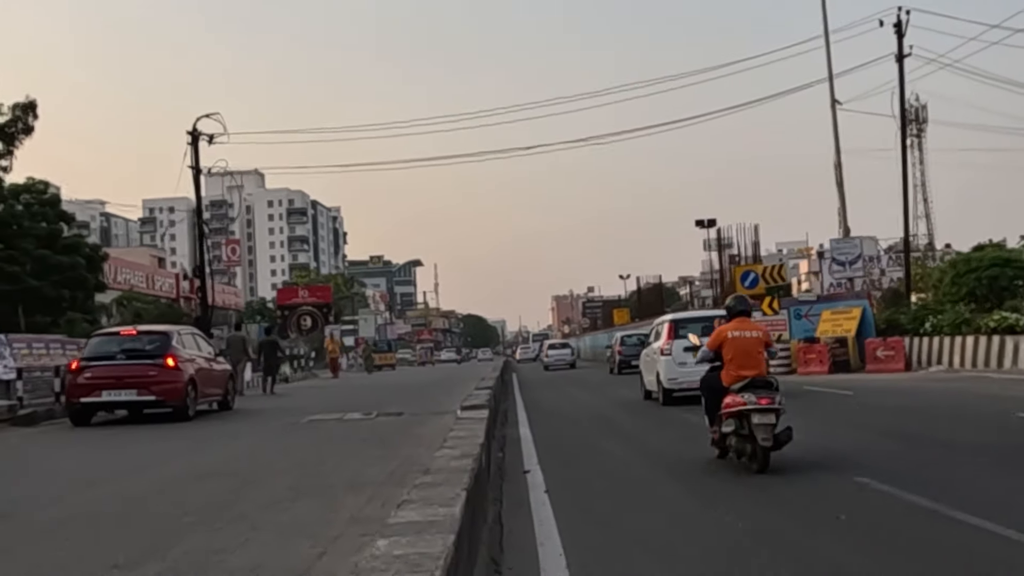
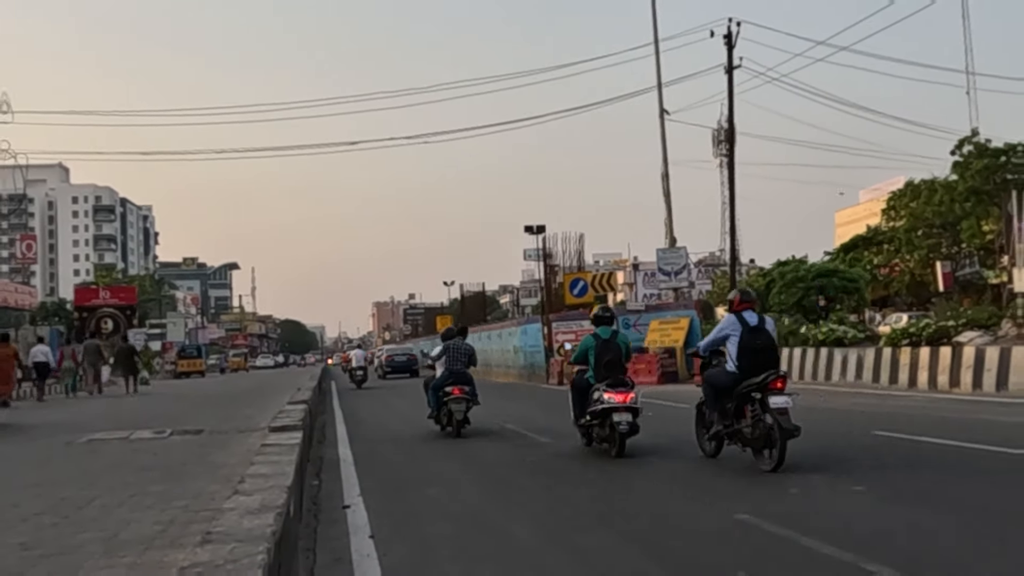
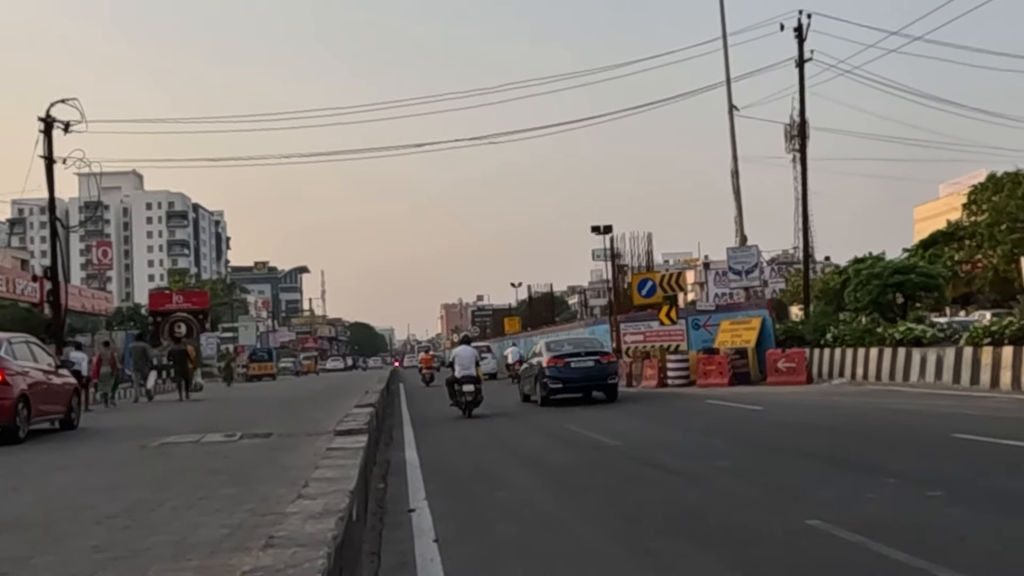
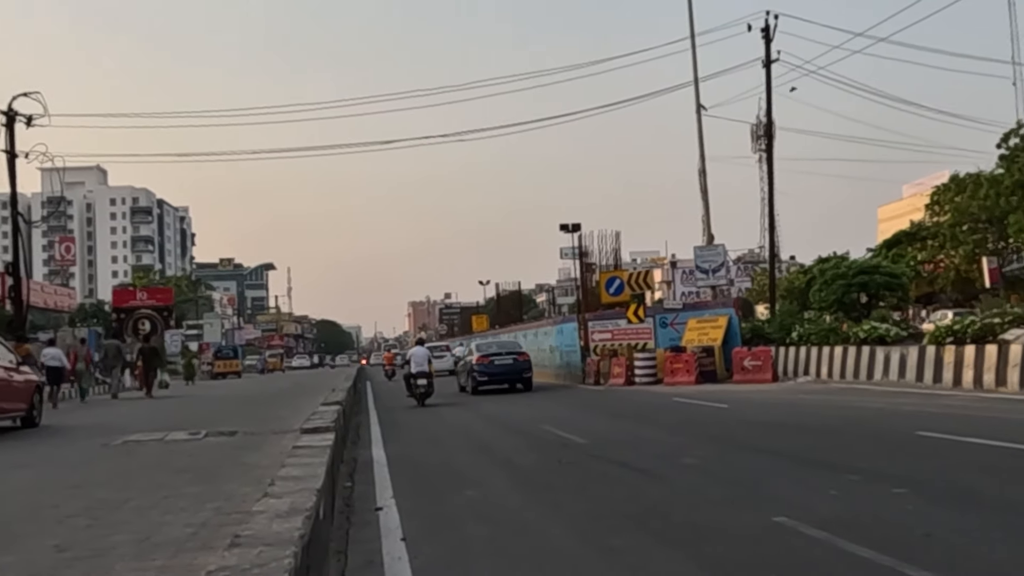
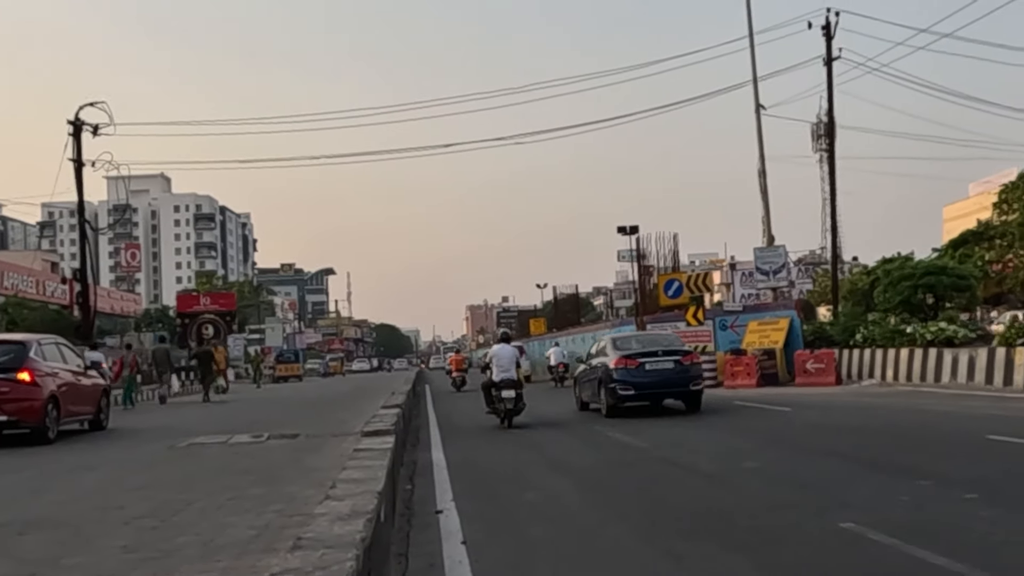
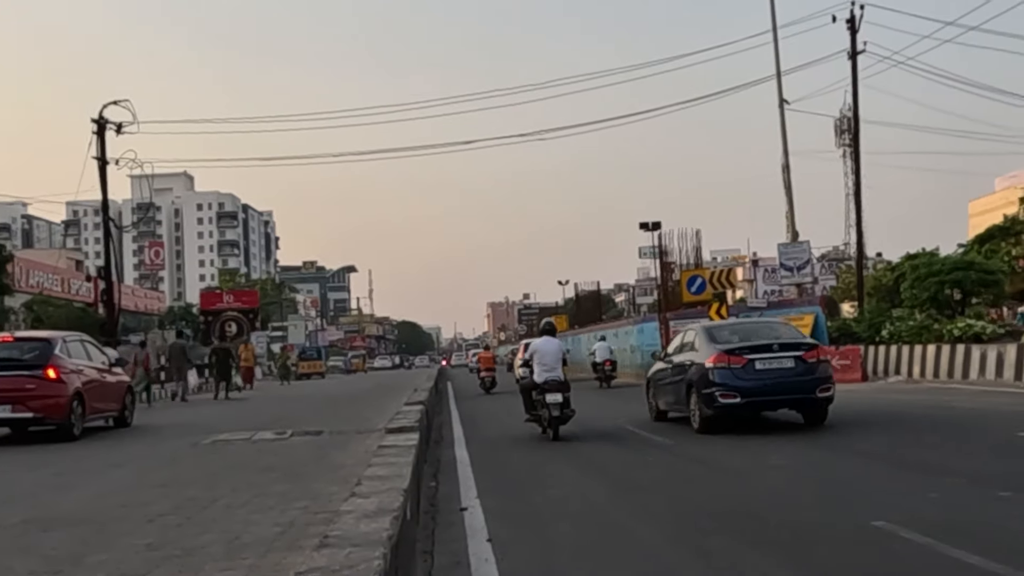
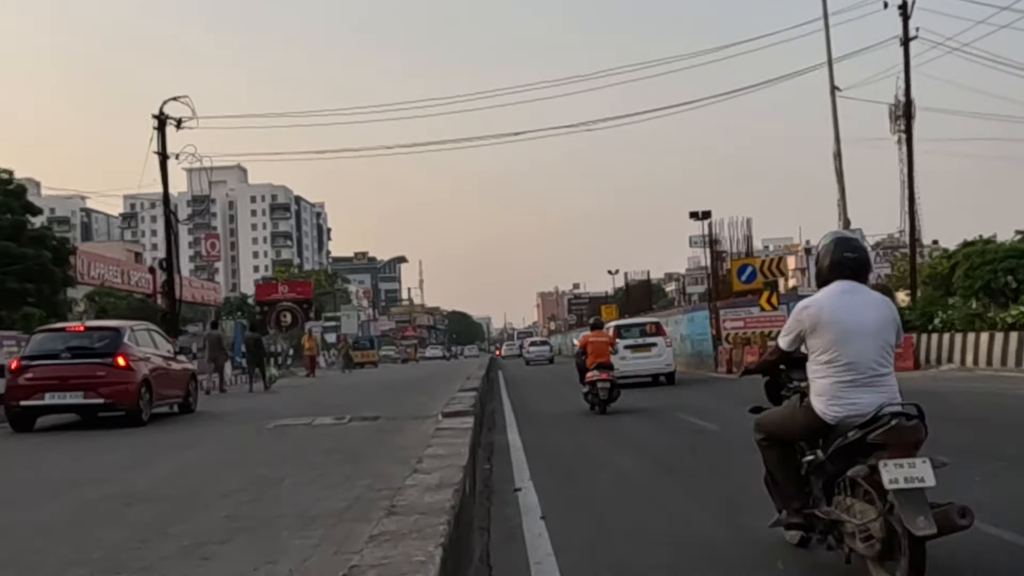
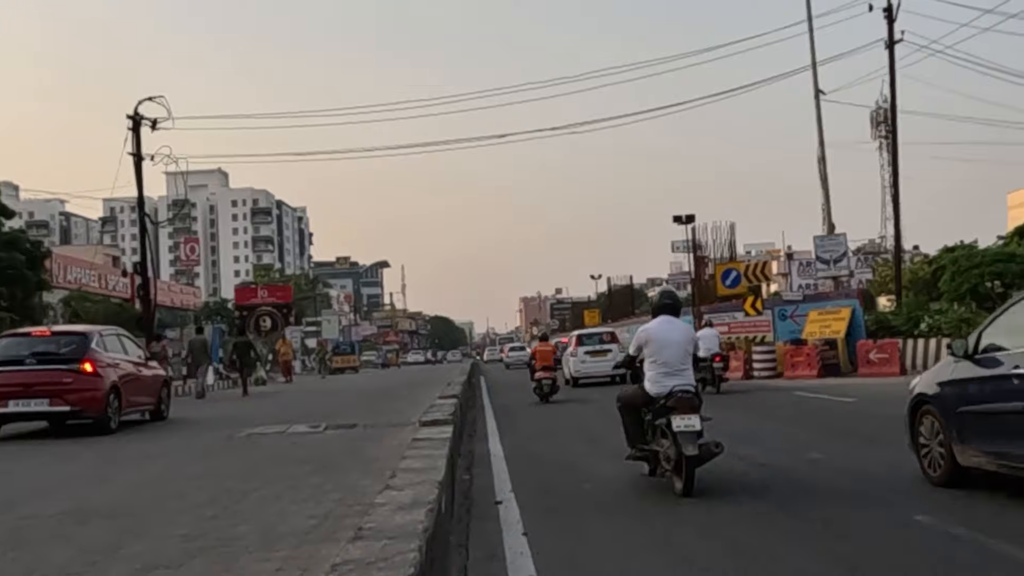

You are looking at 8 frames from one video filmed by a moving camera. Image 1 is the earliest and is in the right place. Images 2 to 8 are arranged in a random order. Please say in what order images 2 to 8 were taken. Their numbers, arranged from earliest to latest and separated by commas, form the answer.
7, 8, 6, 5, 3, 4, 2
